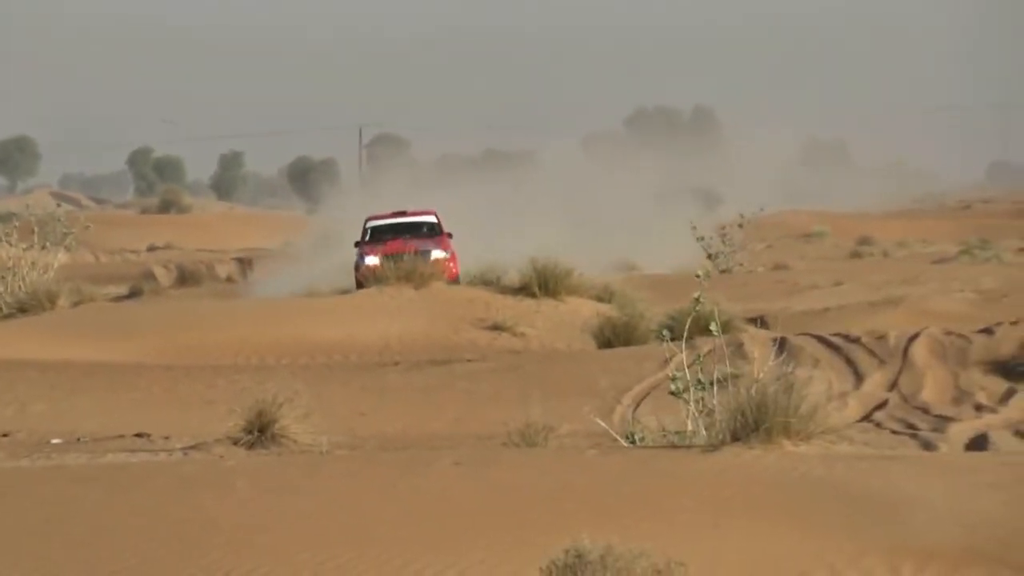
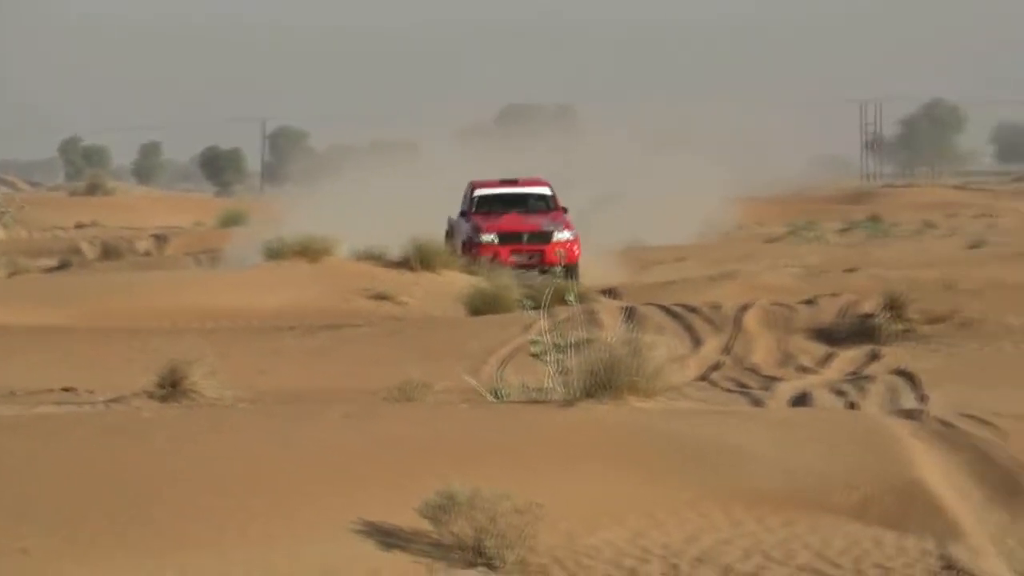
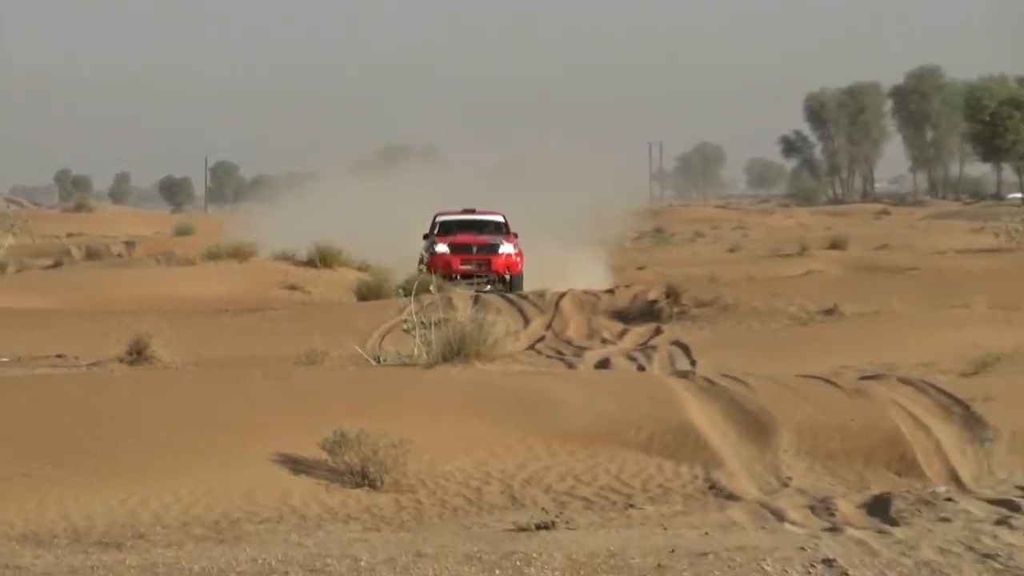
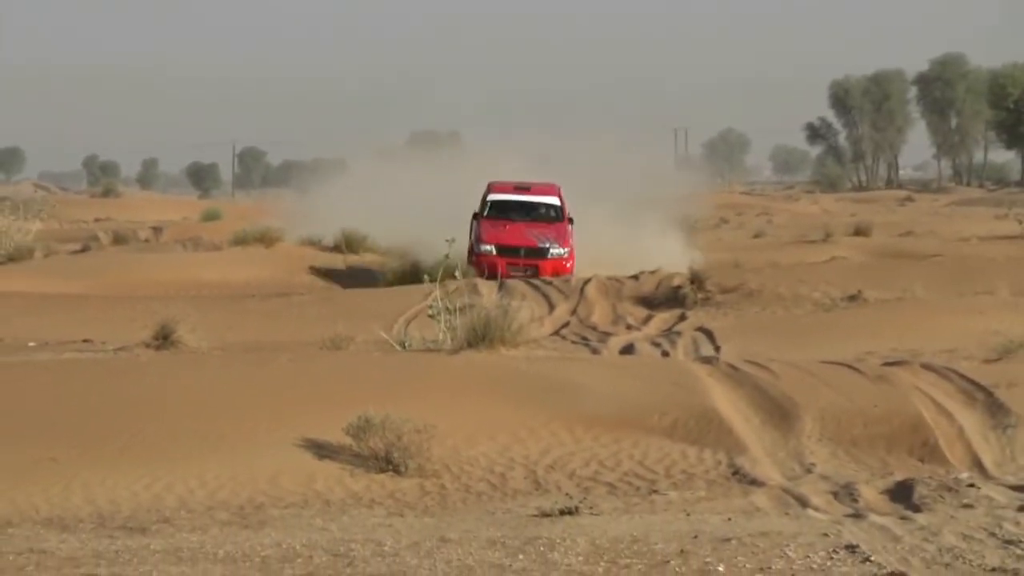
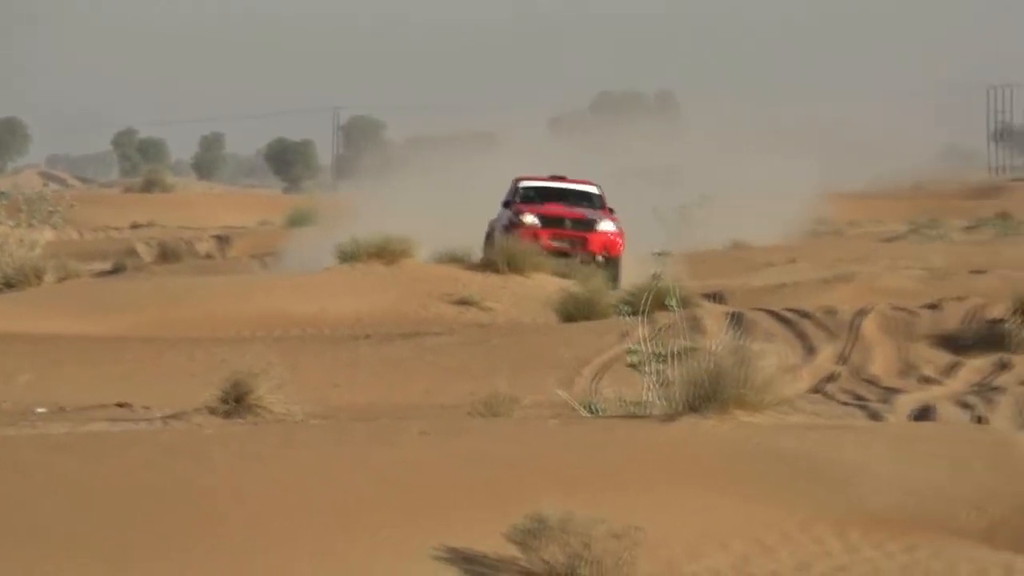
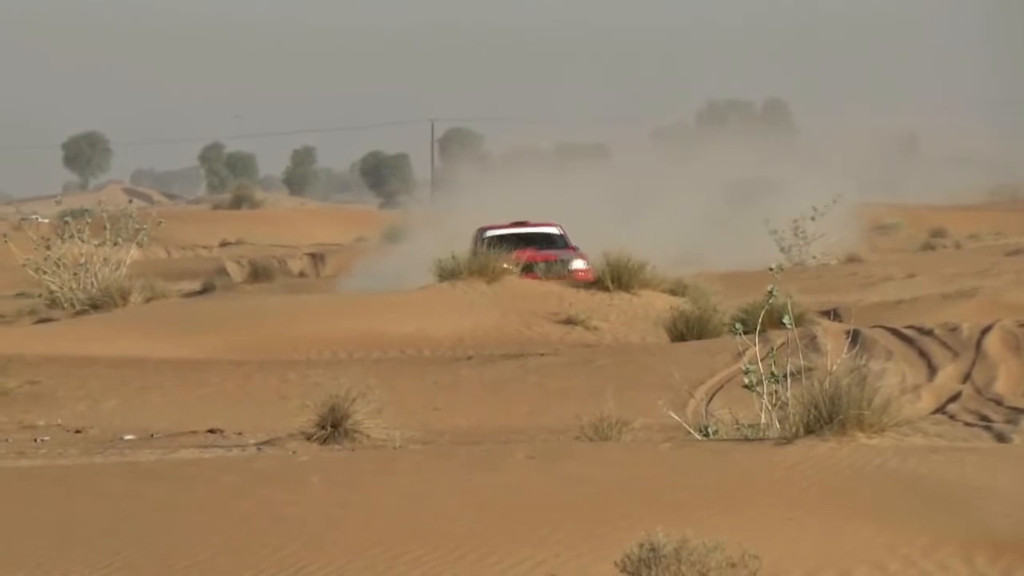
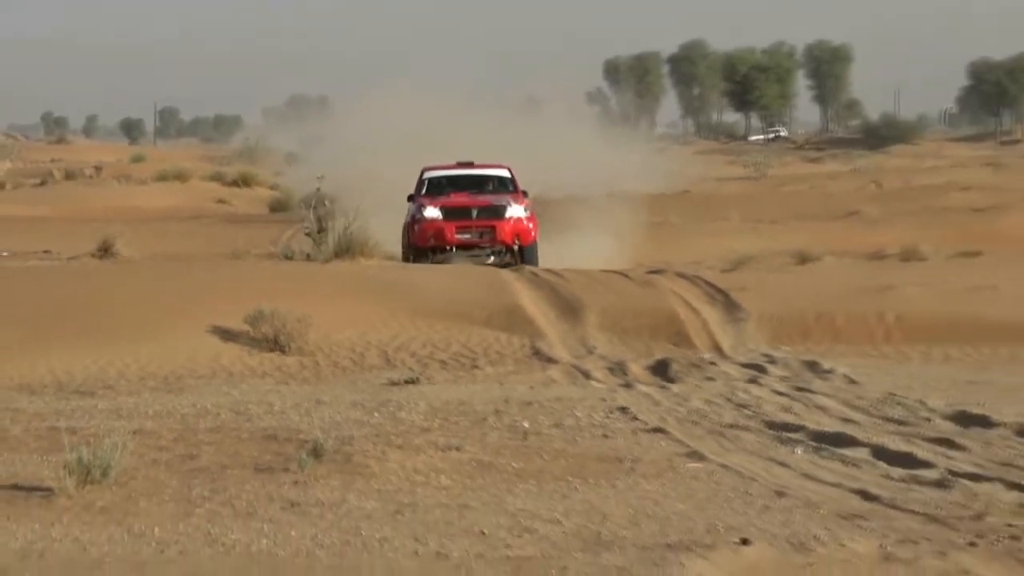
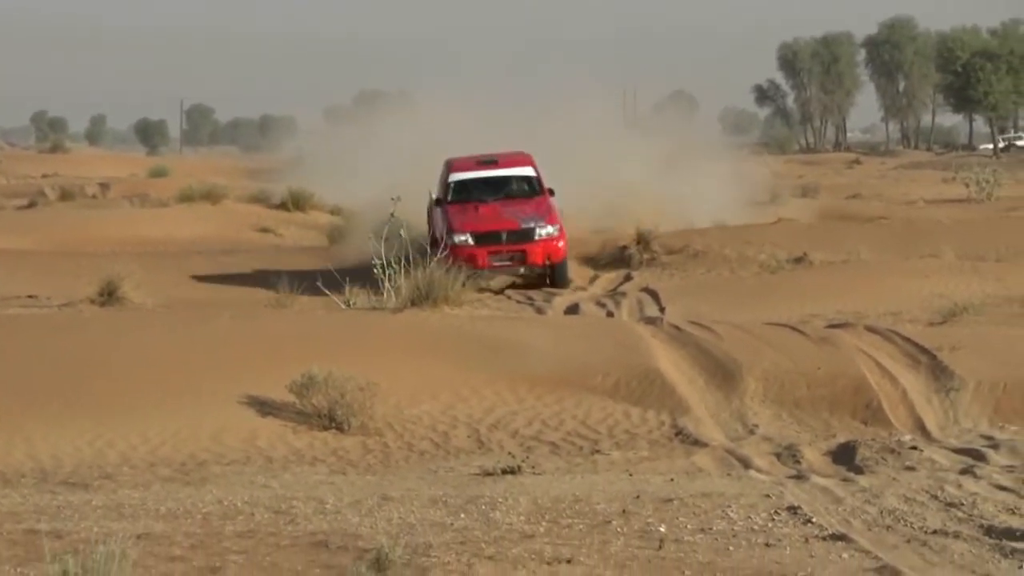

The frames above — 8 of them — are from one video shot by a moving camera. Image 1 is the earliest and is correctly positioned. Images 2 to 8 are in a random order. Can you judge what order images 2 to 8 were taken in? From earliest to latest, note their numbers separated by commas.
6, 5, 2, 3, 4, 8, 7
